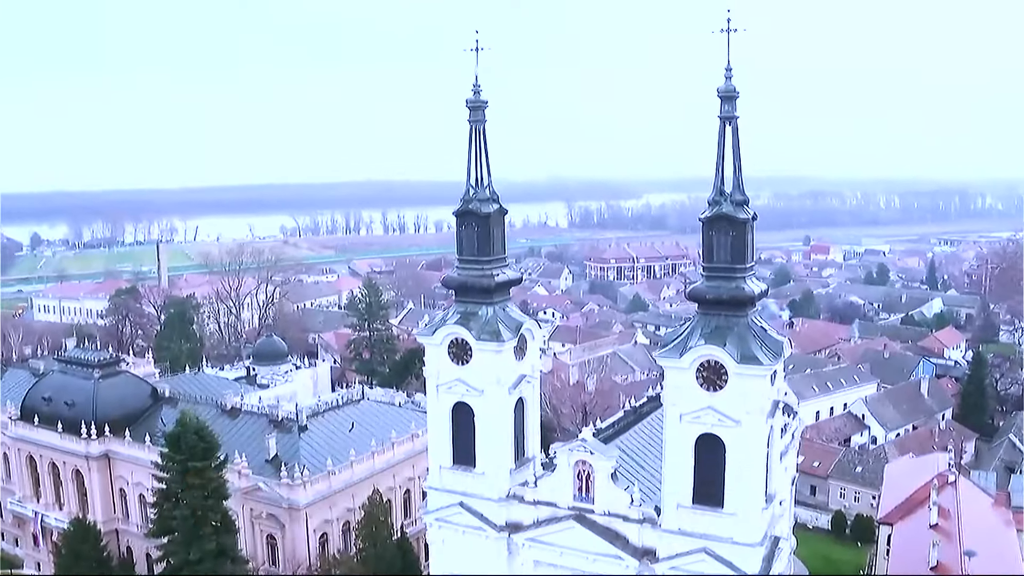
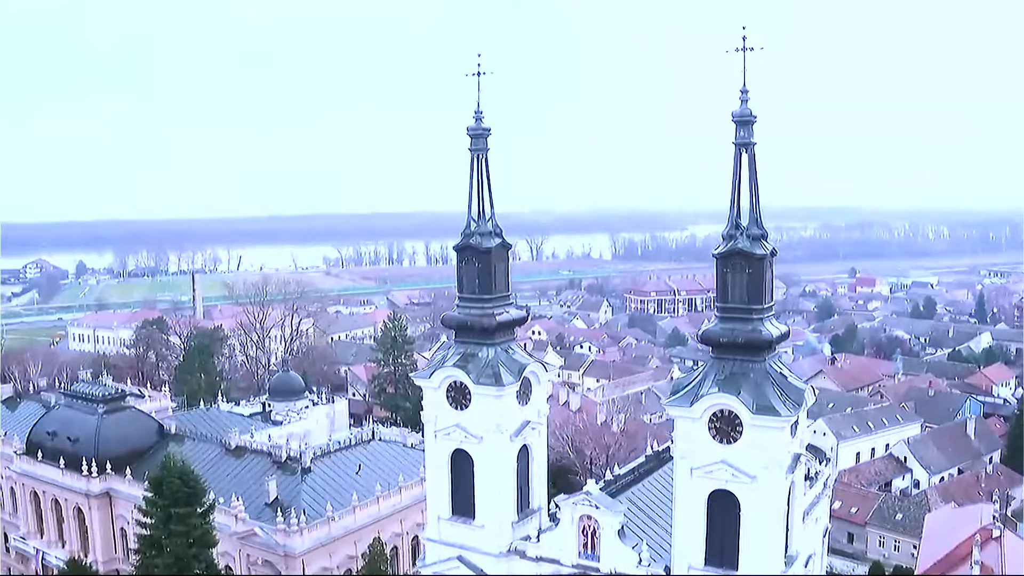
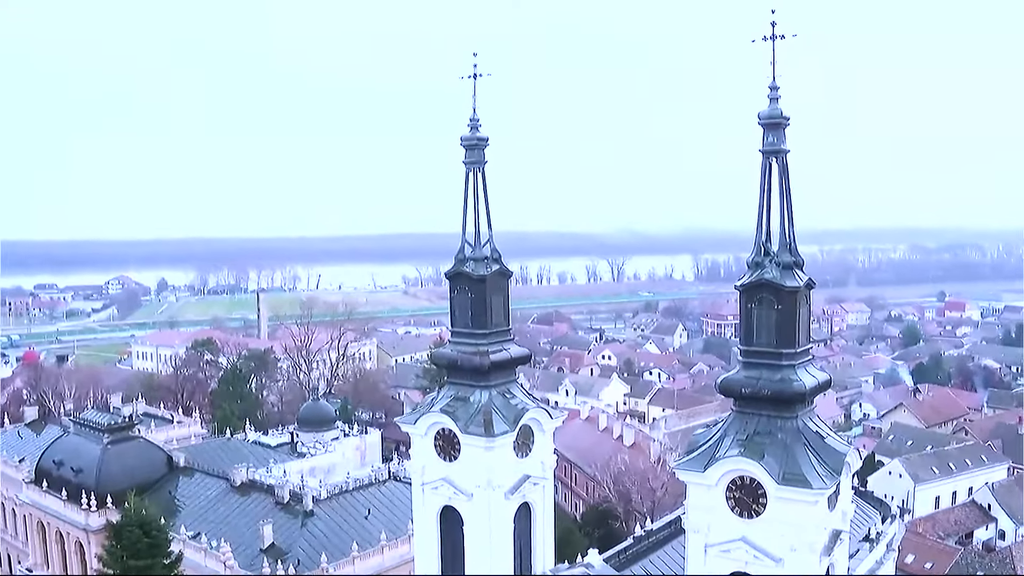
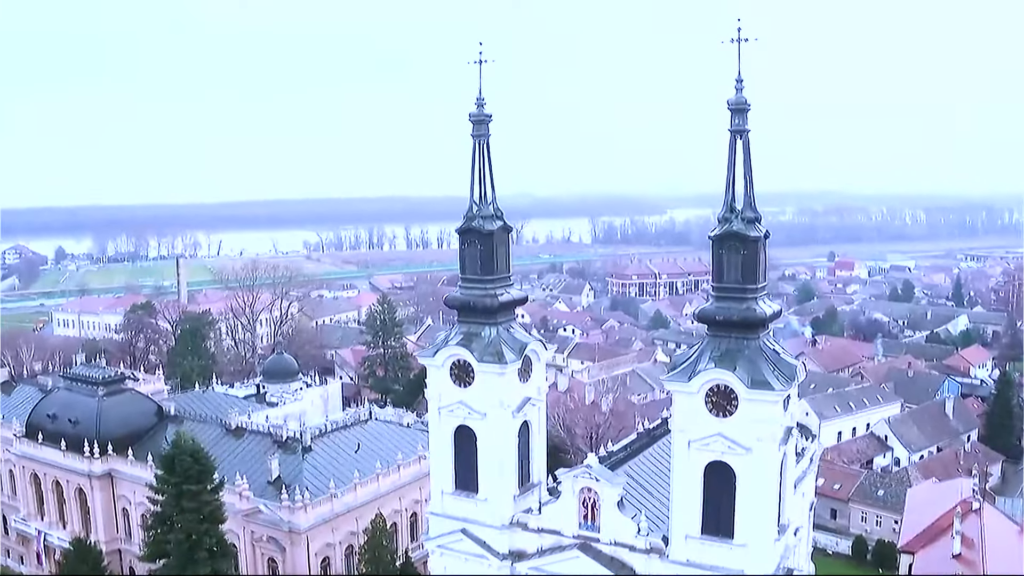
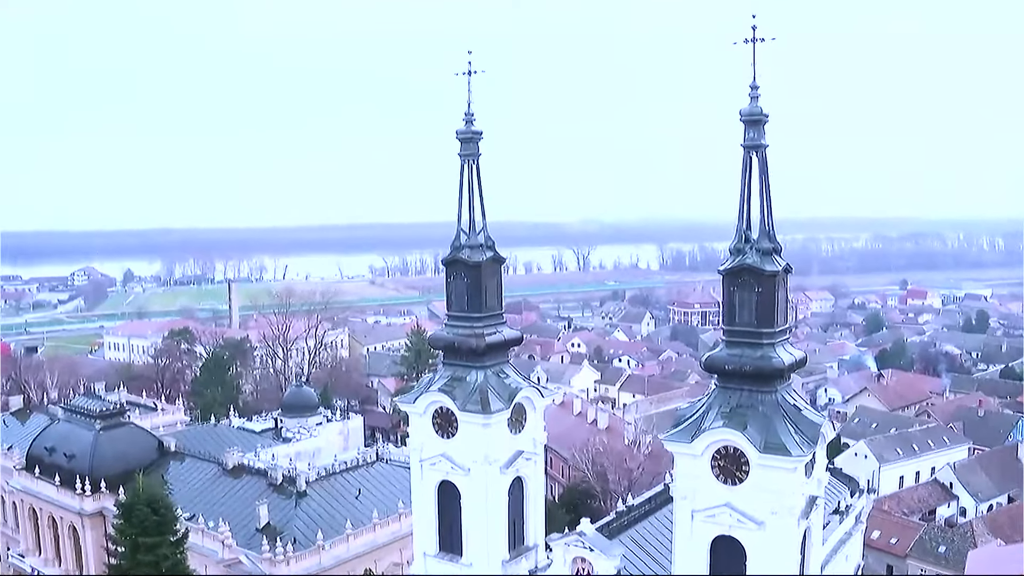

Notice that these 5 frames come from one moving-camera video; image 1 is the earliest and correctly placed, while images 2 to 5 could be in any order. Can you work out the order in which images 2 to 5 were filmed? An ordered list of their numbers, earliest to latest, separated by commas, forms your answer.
4, 2, 5, 3
